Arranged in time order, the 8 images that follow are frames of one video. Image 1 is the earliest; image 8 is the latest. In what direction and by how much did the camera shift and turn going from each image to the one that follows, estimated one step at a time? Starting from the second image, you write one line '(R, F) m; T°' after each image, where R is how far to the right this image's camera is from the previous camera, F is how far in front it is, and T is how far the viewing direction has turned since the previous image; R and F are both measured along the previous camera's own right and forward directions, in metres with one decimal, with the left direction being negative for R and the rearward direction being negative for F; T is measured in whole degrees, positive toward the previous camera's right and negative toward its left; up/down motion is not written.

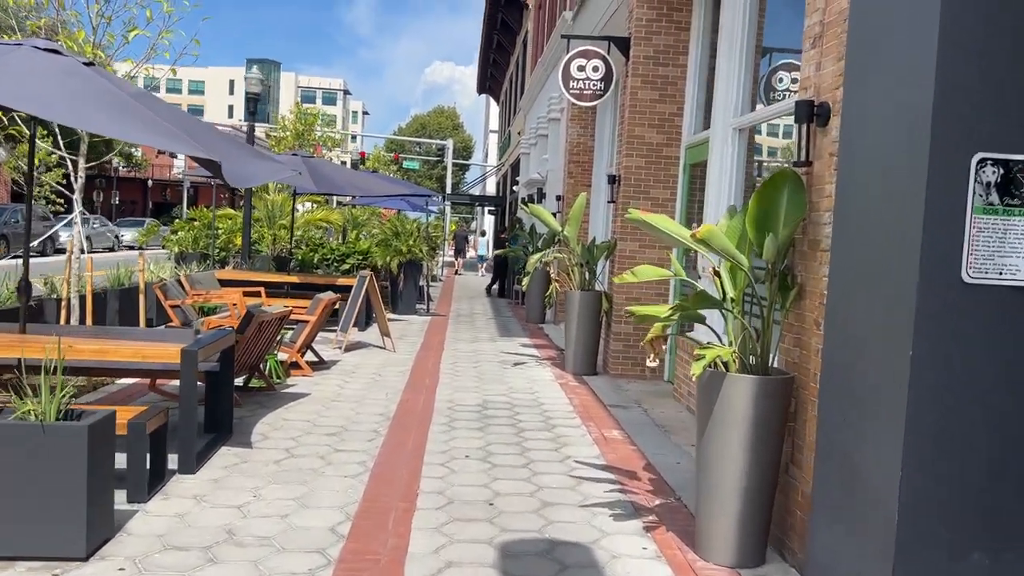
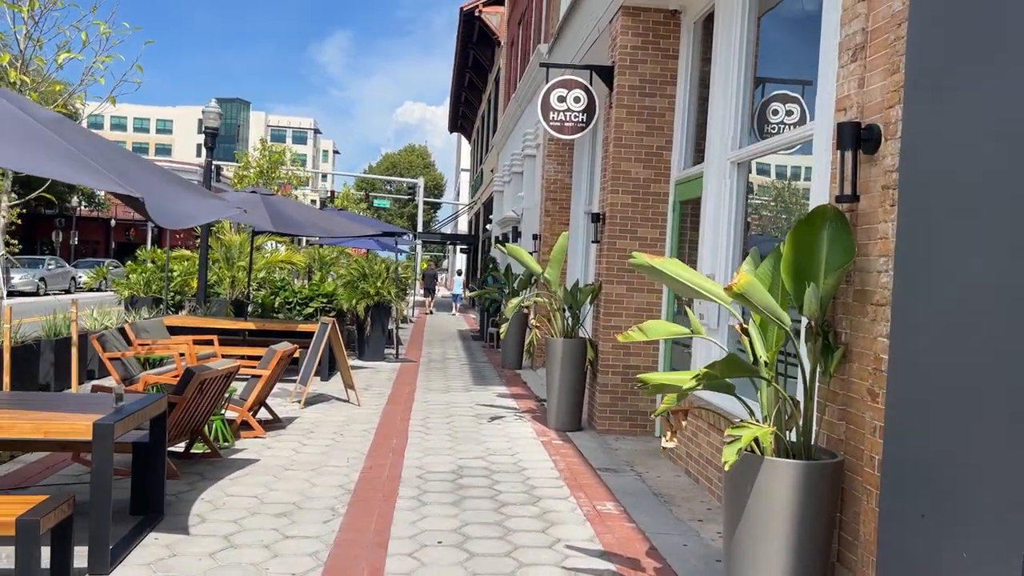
(0.0, +0.8) m; +2°
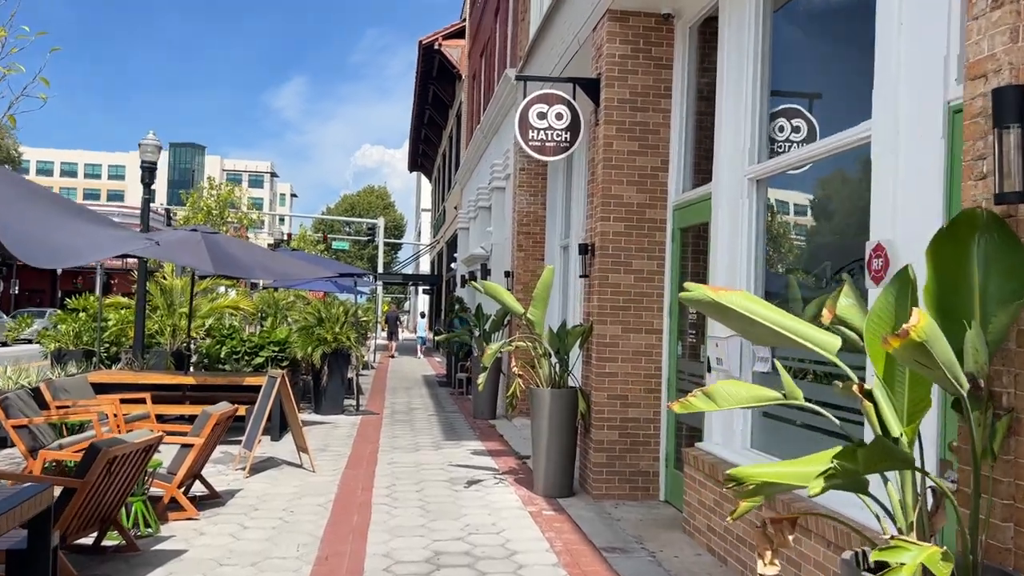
(-0.1, +1.1) m; +3°
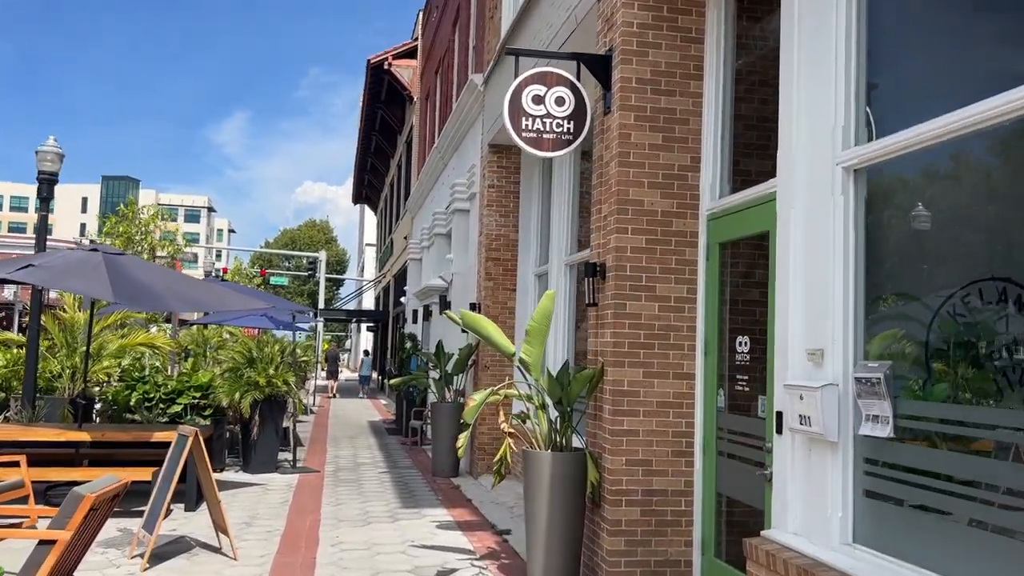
(-0.3, +1.7) m; +4°
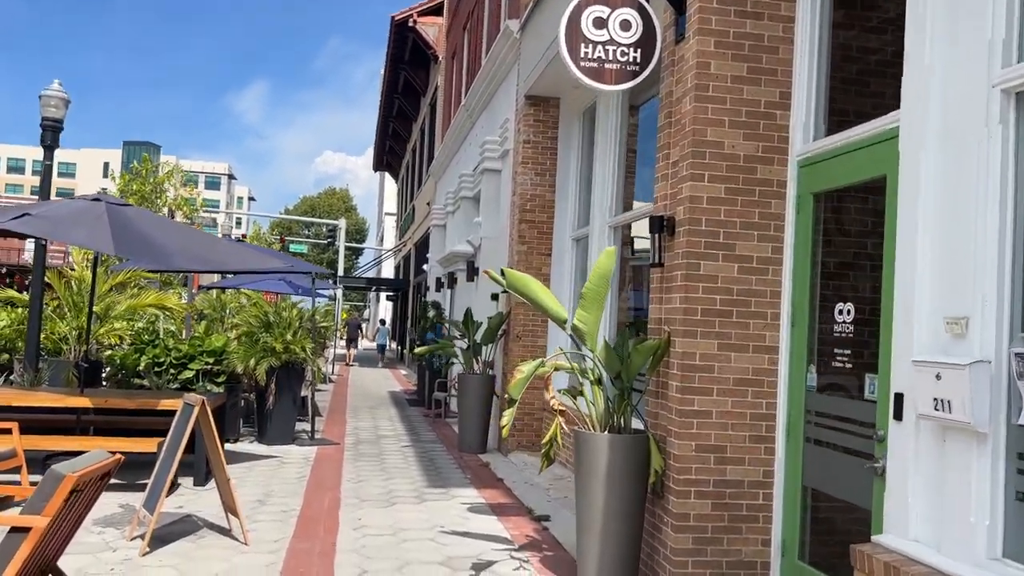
(-0.2, +0.8) m; -1°
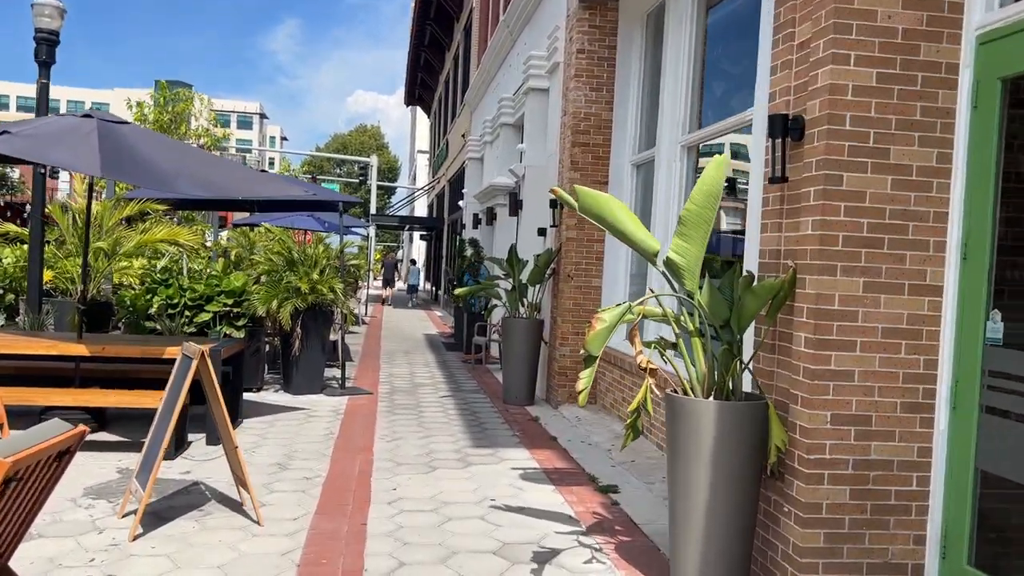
(-0.2, +1.1) m; -2°
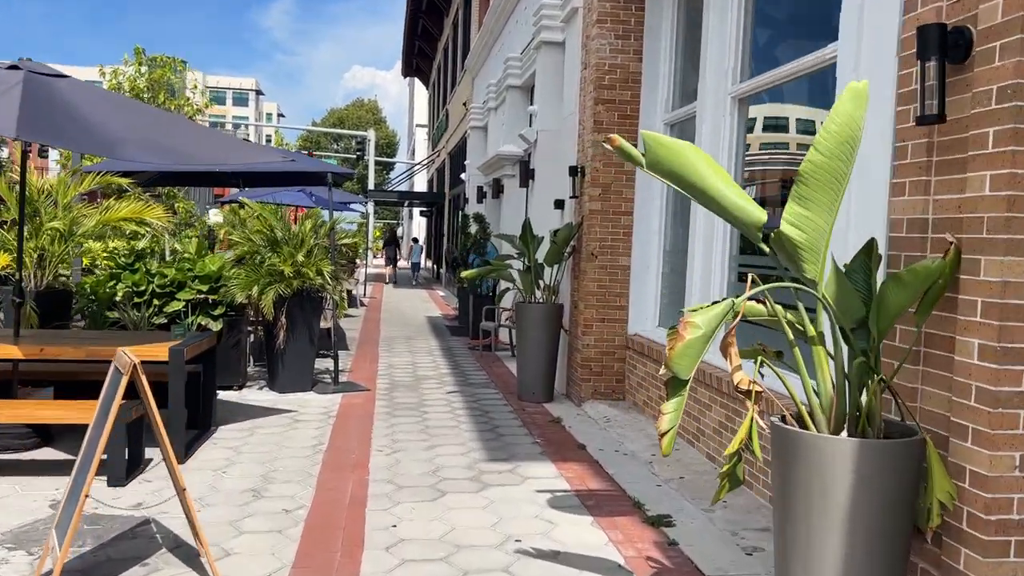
(-0.1, +1.2) m; 0°
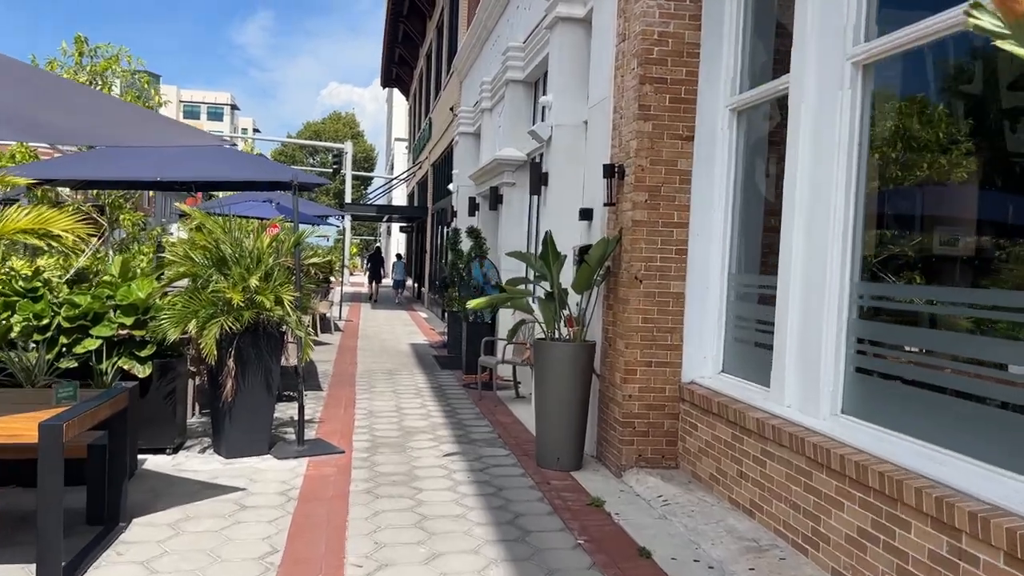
(-0.3, +1.8) m; +2°
